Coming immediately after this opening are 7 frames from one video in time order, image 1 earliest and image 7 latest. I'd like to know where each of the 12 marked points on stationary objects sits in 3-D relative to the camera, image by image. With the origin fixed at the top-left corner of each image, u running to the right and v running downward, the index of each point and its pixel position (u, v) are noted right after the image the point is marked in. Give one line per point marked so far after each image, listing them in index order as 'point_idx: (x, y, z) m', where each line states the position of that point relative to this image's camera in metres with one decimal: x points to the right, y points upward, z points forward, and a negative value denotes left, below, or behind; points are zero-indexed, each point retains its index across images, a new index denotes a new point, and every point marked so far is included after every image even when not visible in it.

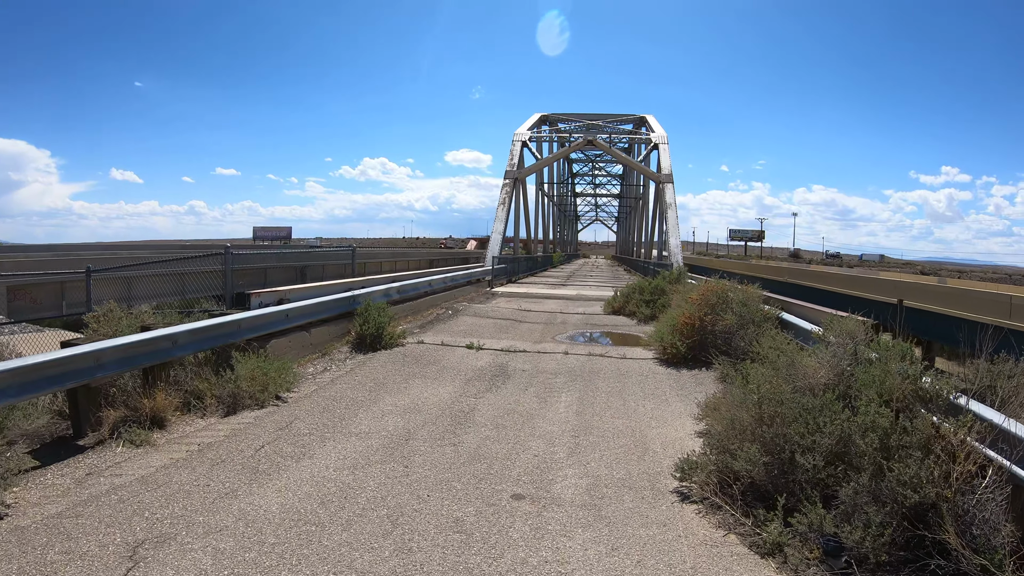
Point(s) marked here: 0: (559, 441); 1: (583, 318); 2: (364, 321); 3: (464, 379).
0: (+0.3, -1.1, +3.9) m
1: (+1.3, -0.5, +9.7) m
2: (-1.8, -0.4, +6.6) m
3: (-0.5, -0.9, +5.4) m
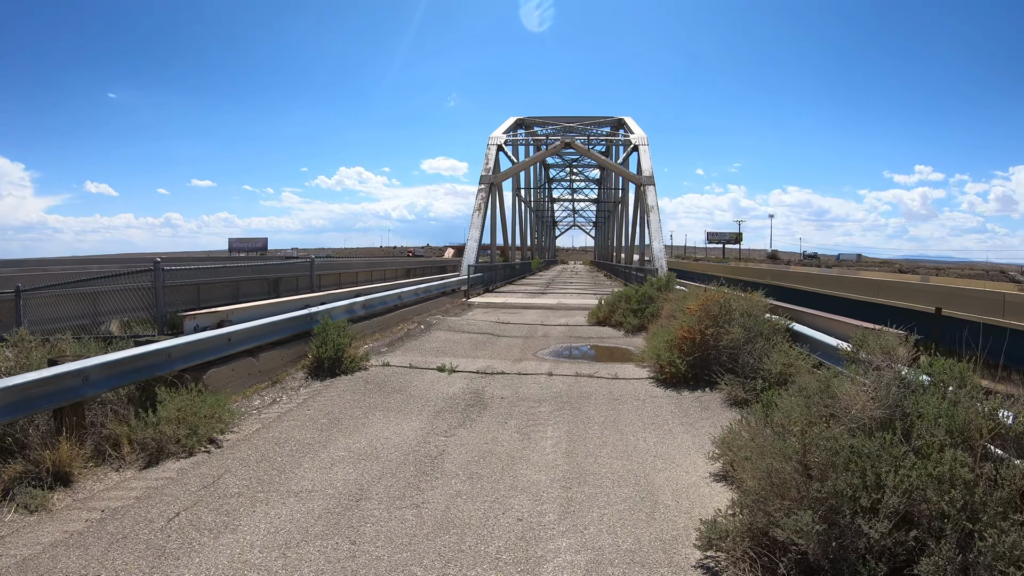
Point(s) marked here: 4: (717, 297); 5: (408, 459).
0: (+0.2, -1.2, +3.2) m
1: (+0.9, -0.7, +9.0) m
2: (-2.0, -0.6, +5.8) m
3: (-0.7, -1.0, +4.6) m
4: (+2.4, -0.1, +6.3) m
5: (-0.7, -1.2, +3.7) m
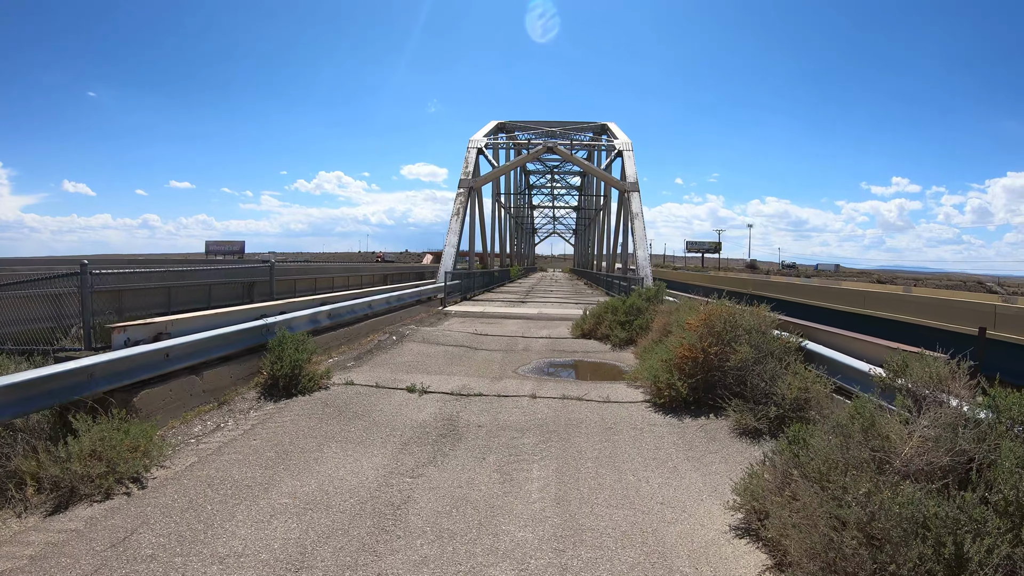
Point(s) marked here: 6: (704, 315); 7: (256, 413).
0: (+0.1, -1.3, +2.6) m
1: (+0.6, -0.9, +8.4) m
2: (-2.2, -0.7, +5.1) m
3: (-0.8, -1.1, +4.0) m
4: (+2.2, -0.2, +5.7) m
5: (-0.8, -1.2, +3.0) m
6: (+2.0, -0.3, +5.7) m
7: (-2.2, -1.1, +4.6) m
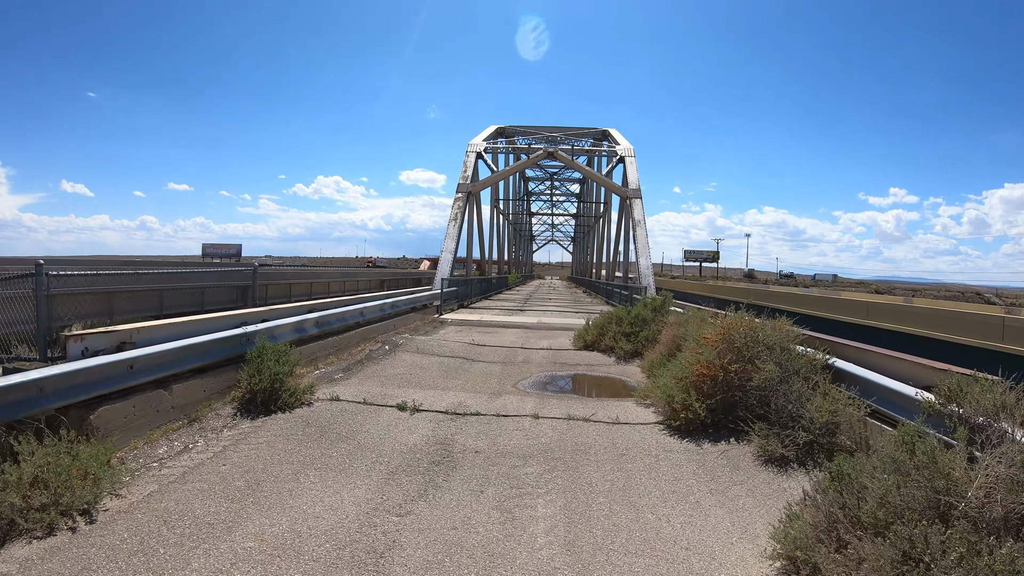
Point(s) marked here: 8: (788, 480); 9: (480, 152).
0: (+0.1, -1.3, +2.1) m
1: (+0.6, -1.0, +8.0) m
2: (-2.2, -0.7, +4.6) m
3: (-0.8, -1.2, +3.5) m
4: (+2.2, -0.4, +5.3) m
5: (-0.8, -1.3, +2.6) m
6: (+2.0, -0.4, +5.3) m
7: (-2.2, -1.1, +4.2) m
8: (+2.1, -1.5, +4.2) m
9: (-1.2, +4.9, +19.7) m
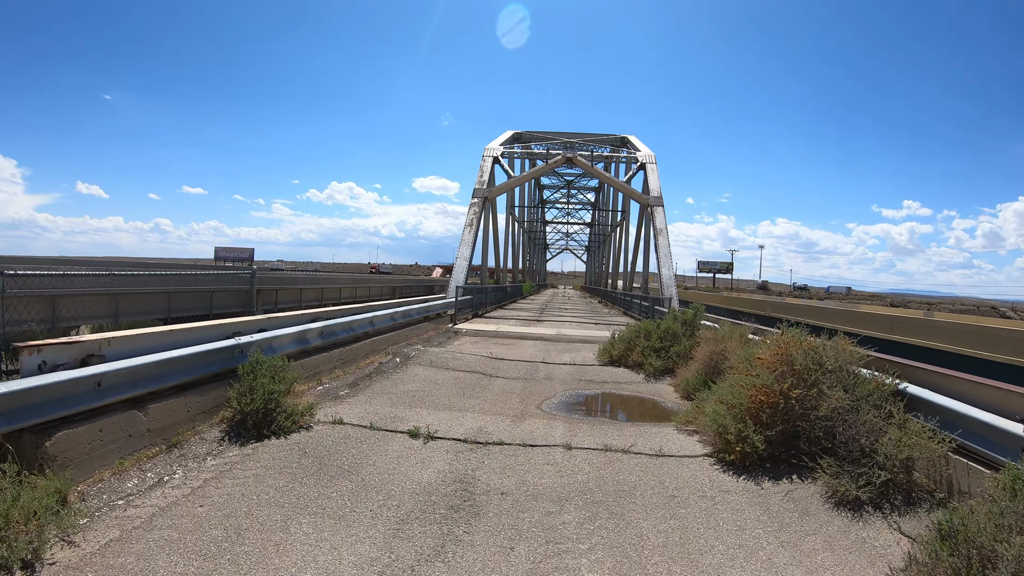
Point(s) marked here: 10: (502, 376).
0: (+0.3, -1.4, +1.5) m
1: (+0.8, -1.1, +7.4) m
2: (-2.0, -0.8, +4.0) m
3: (-0.6, -1.2, +2.9) m
4: (+2.5, -0.5, +4.7) m
5: (-0.6, -1.3, +2.0) m
6: (+2.3, -0.5, +4.7) m
7: (-2.0, -1.1, +3.6) m
8: (+2.3, -1.6, +3.5) m
9: (-0.6, +4.6, +19.1) m
10: (-0.1, -1.1, +6.7) m
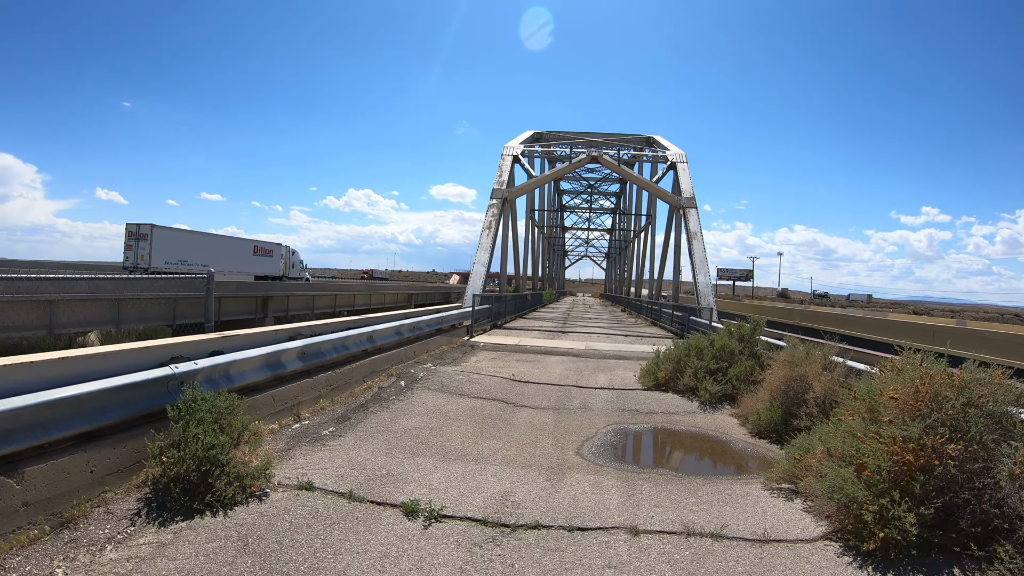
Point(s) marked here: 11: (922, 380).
0: (+0.4, -1.4, +0.3) m
1: (+1.1, -1.2, +6.1) m
2: (-1.8, -0.8, +2.9) m
3: (-0.5, -1.2, +1.7) m
4: (+2.7, -0.6, +3.4) m
5: (-0.5, -1.3, +0.8) m
6: (+2.5, -0.6, +3.4) m
7: (-1.8, -1.2, +2.4) m
8: (+2.5, -1.6, +2.2) m
9: (+0.1, +4.4, +18.0) m
10: (+0.2, -1.2, +5.4) m
11: (+2.6, -0.6, +3.4) m
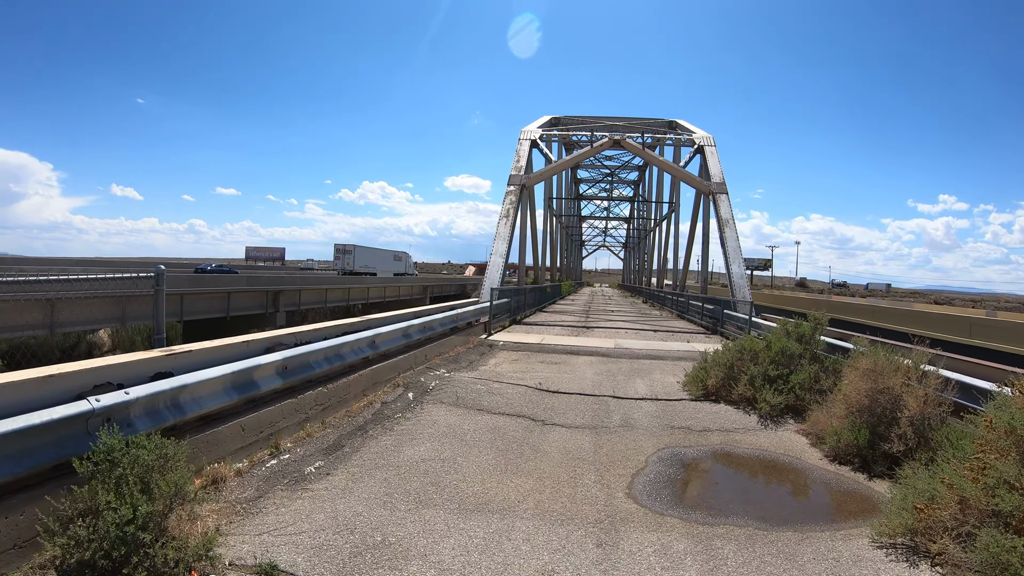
0: (+0.5, -1.4, -0.6) m
1: (+1.4, -1.2, +5.2) m
2: (-1.6, -0.8, +2.1) m
3: (-0.3, -1.3, +0.8) m
4: (+2.9, -0.5, +2.4) m
5: (-0.4, -1.4, -0.1) m
6: (+2.7, -0.6, +2.4) m
7: (-1.6, -1.2, +1.6) m
8: (+2.6, -1.6, +1.3) m
9: (+0.7, +4.6, +17.0) m
10: (+0.4, -1.1, +4.6) m
11: (+2.8, -0.5, +2.5) m
